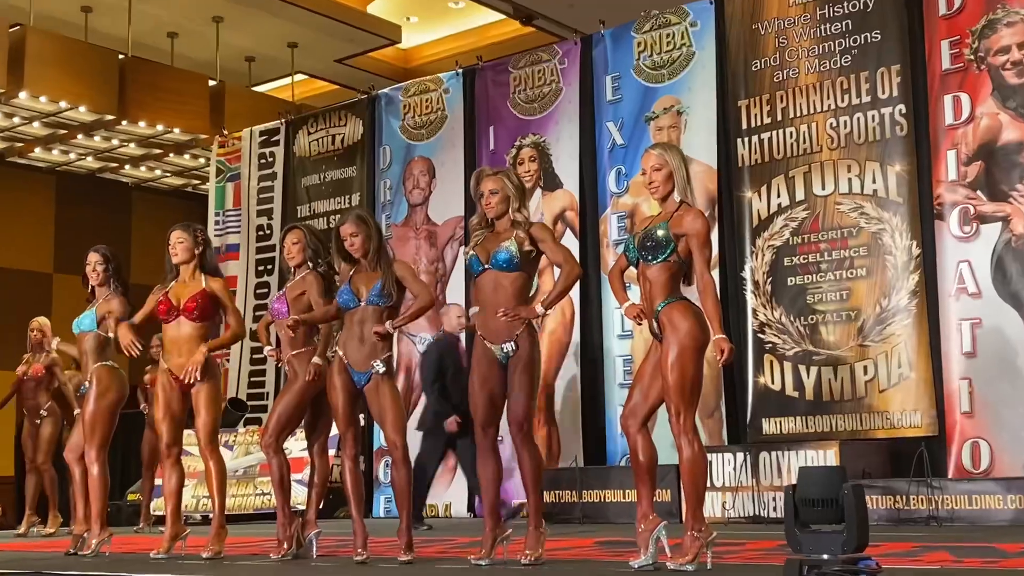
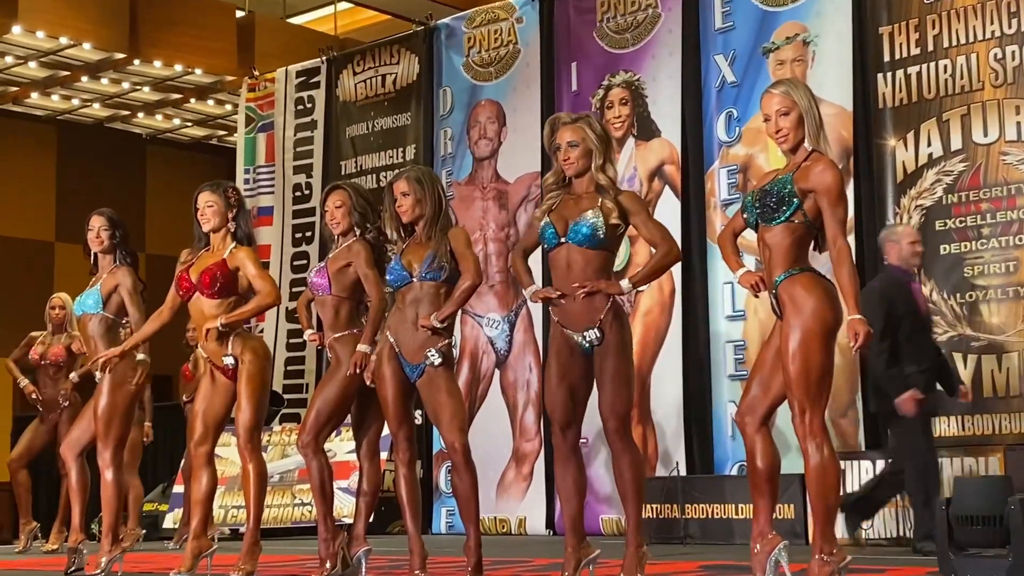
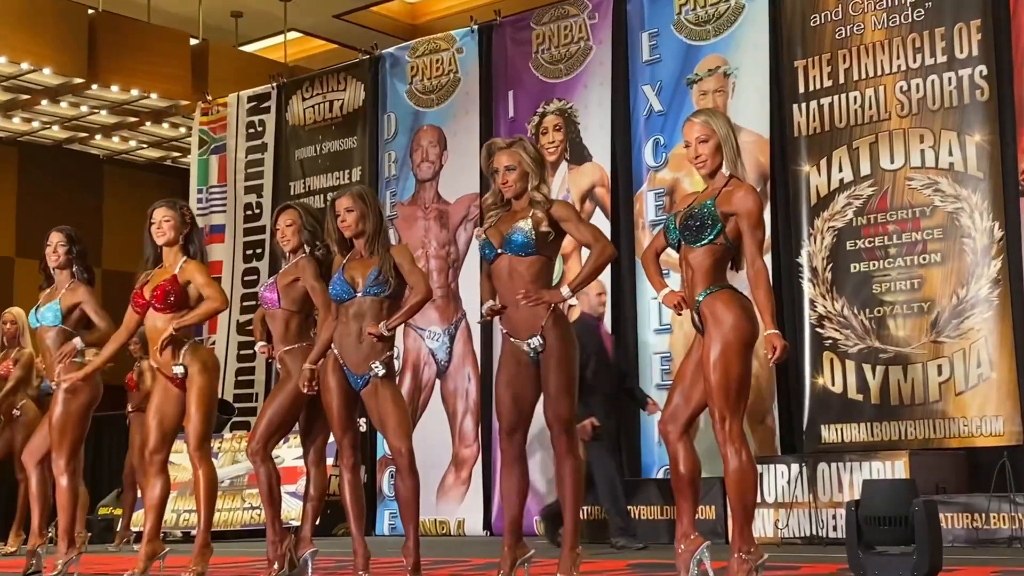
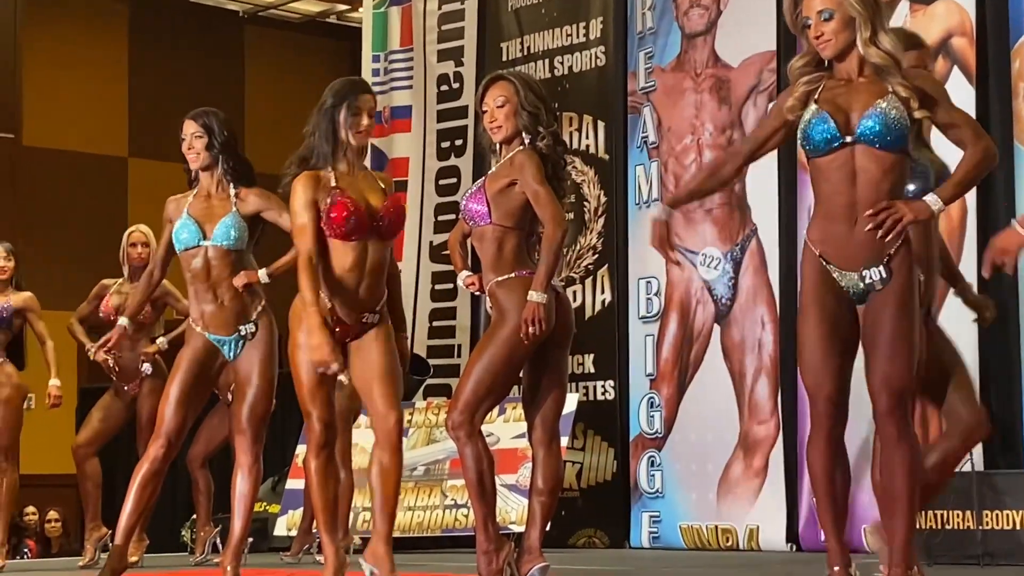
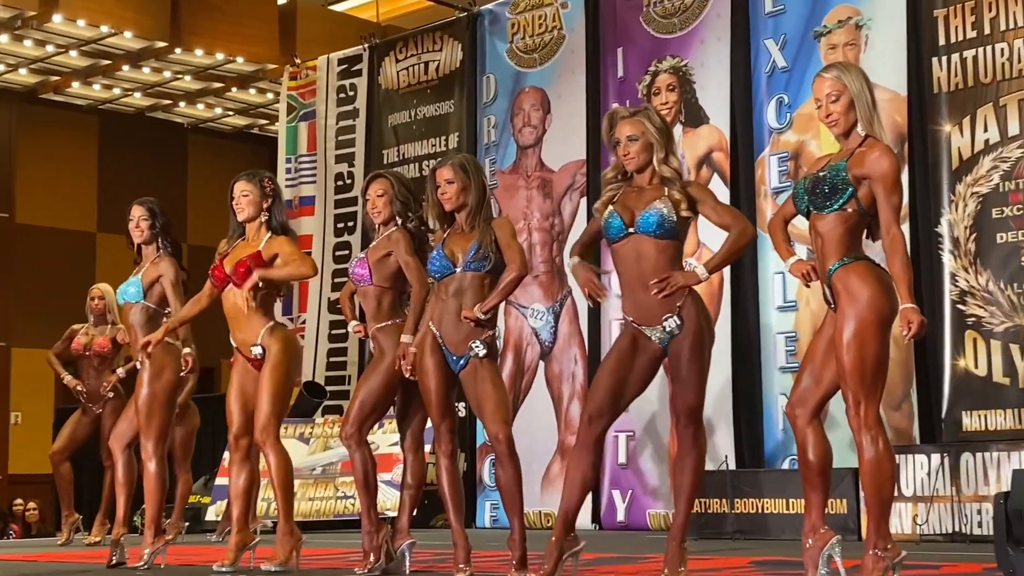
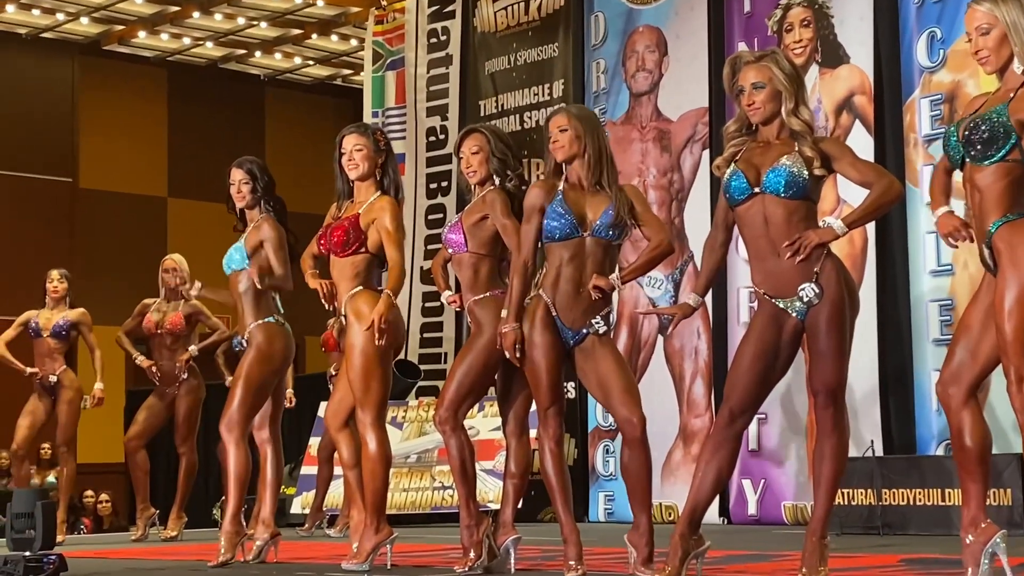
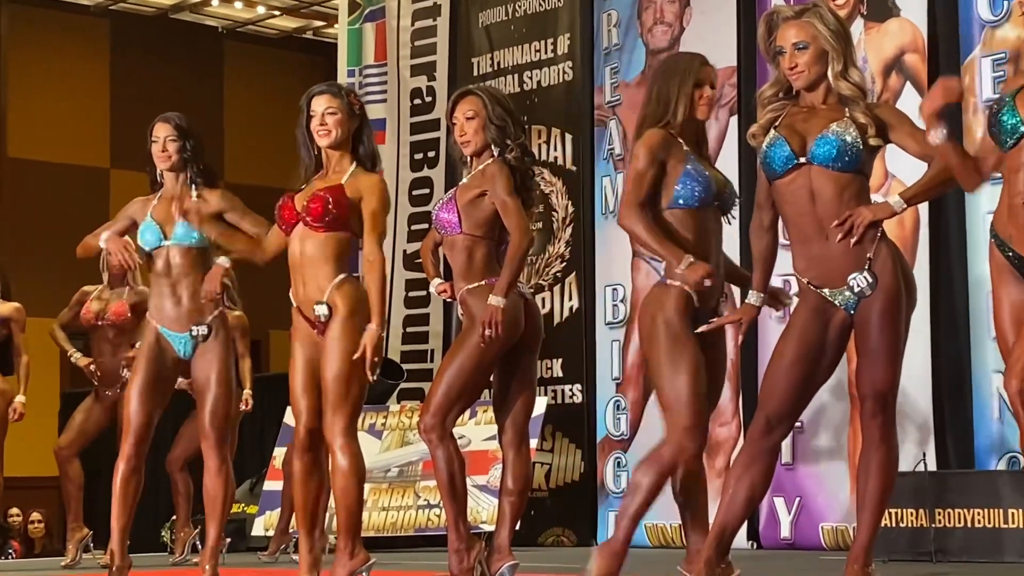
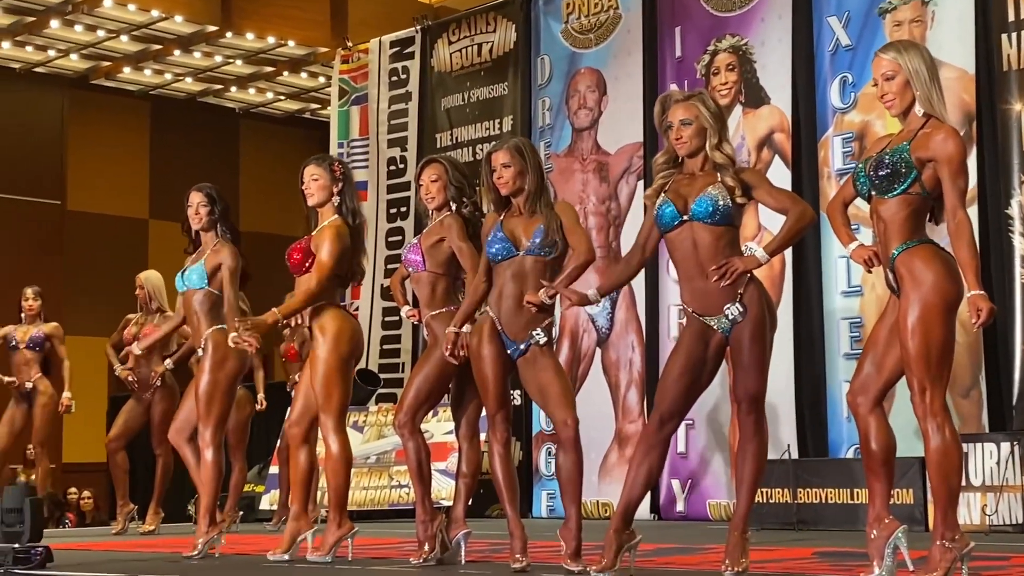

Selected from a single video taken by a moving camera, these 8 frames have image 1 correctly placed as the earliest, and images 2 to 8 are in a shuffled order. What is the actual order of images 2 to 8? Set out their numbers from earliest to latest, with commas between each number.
3, 2, 5, 8, 6, 7, 4
